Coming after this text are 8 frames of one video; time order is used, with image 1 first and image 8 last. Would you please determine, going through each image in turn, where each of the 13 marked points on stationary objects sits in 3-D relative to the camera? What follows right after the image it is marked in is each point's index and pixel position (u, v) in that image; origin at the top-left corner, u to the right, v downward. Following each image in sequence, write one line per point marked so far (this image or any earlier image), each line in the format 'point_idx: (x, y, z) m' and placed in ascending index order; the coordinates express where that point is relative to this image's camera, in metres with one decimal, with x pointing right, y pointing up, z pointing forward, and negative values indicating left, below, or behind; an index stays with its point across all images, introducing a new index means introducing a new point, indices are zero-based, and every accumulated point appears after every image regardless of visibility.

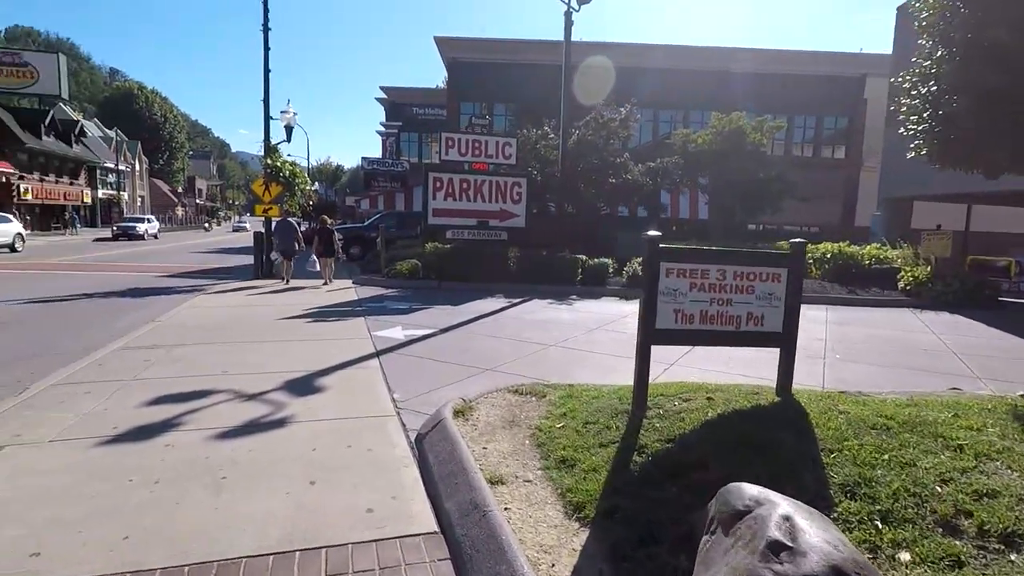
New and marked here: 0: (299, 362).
0: (-2.7, -0.9, +7.4) m
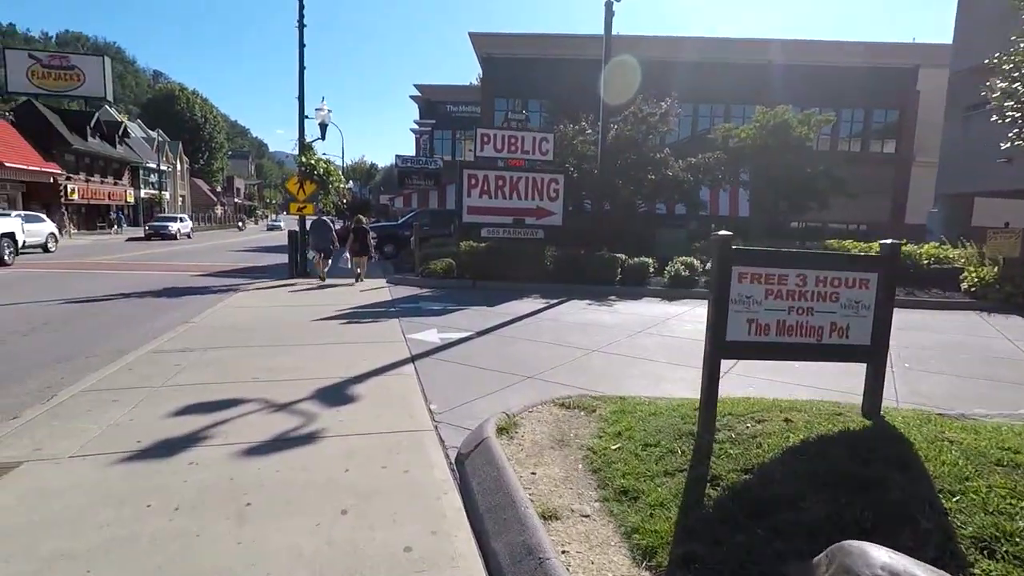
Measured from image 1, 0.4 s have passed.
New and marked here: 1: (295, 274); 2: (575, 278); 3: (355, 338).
0: (-2.2, -1.0, +7.1) m
1: (-6.8, +0.4, +18.5) m
2: (+1.7, +0.2, +15.5) m
3: (-2.4, -0.8, +8.9) m
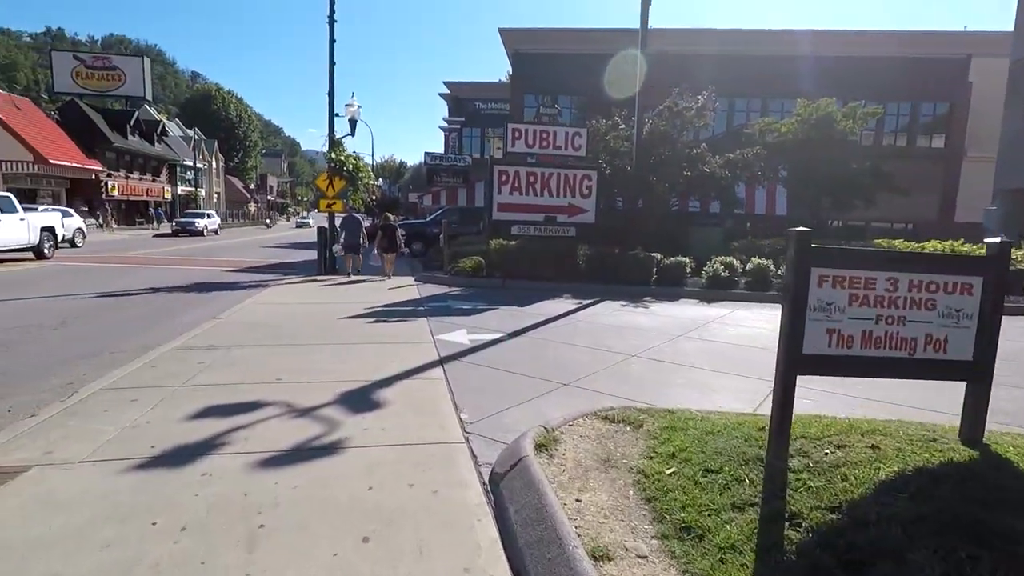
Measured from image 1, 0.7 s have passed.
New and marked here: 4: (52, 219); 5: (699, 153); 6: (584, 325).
0: (-1.8, -0.9, +6.8) m
1: (-5.9, +0.5, +18.4) m
2: (+2.5, +0.2, +15.0) m
3: (-1.9, -0.7, +8.5) m
4: (-15.5, +2.3, +19.9) m
5: (+6.2, +4.5, +19.6) m
6: (+1.2, -0.6, +10.1) m
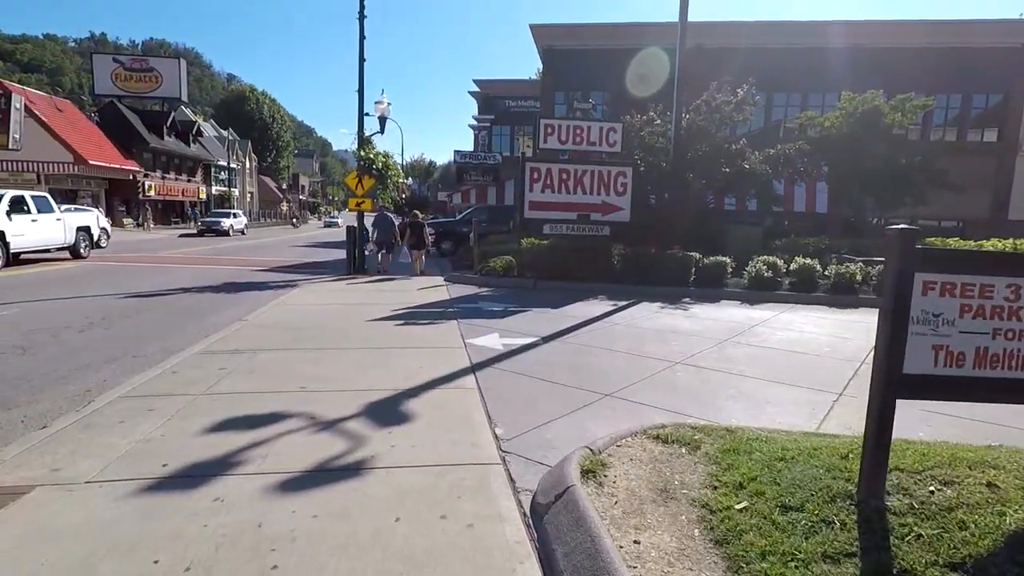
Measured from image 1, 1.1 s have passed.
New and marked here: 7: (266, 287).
0: (-1.4, -1.0, +6.4) m
1: (-4.9, +0.5, +18.2) m
2: (+3.3, +0.2, +14.4) m
3: (-1.4, -0.8, +8.2) m
4: (-14.5, +2.4, +20.2) m
5: (+7.2, +4.4, +18.8) m
6: (+1.8, -0.7, +9.6) m
7: (-6.1, 0.0, +14.7) m
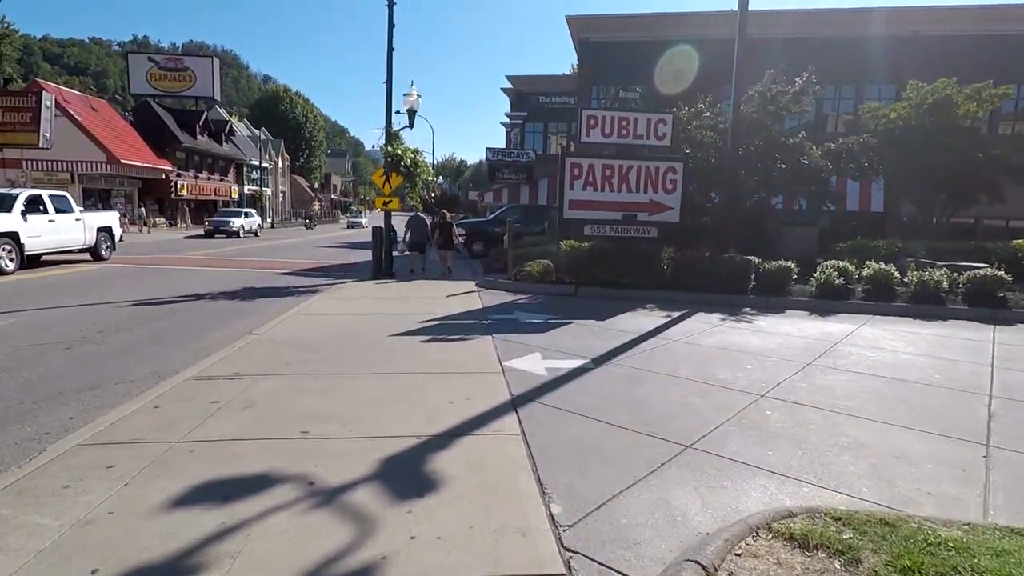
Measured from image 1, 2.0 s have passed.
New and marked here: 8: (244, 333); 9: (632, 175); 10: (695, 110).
0: (-0.9, -1.1, +5.2) m
1: (-3.9, +0.4, +17.1) m
2: (+4.1, +0.1, +13.0) m
3: (-0.9, -0.9, +7.0) m
4: (-13.3, +2.3, +19.6) m
5: (+8.3, +4.3, +17.2) m
6: (+2.4, -0.8, +8.2) m
7: (-5.2, -0.1, +13.7) m
8: (-4.1, -0.7, +9.0) m
9: (+2.8, +2.7, +13.8) m
10: (+5.5, +5.3, +17.7) m
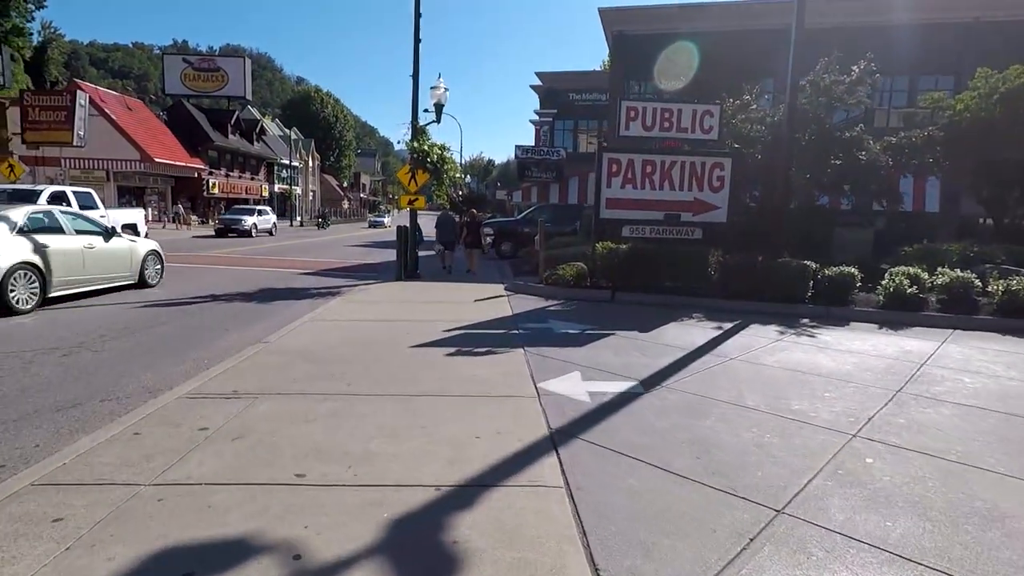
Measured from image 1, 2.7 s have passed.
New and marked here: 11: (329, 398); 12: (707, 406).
0: (-0.6, -1.2, +4.4) m
1: (-3.0, +0.3, +16.4) m
2: (+4.8, -0.1, +11.9) m
3: (-0.5, -1.0, +6.1) m
4: (-12.3, +2.4, +19.3) m
5: (+9.2, +4.1, +15.9) m
6: (+2.8, -1.0, +7.2) m
7: (-4.5, -0.1, +13.0) m
8: (-3.6, -0.7, +8.2) m
9: (+3.6, +2.5, +12.8) m
10: (+6.4, +5.2, +16.5) m
11: (-1.7, -1.0, +5.5) m
12: (+1.9, -1.1, +5.6) m
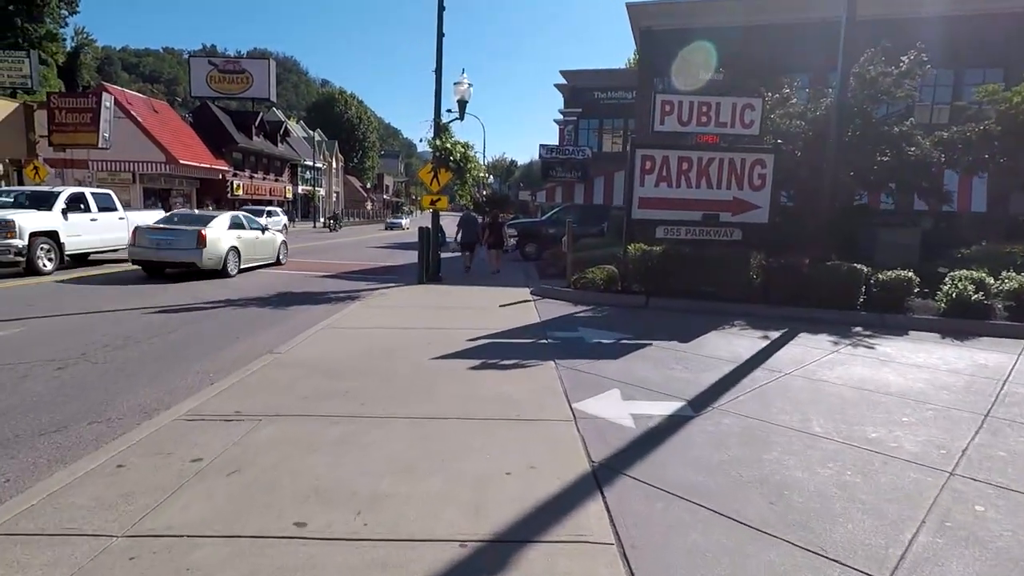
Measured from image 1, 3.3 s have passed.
0: (-0.4, -1.3, +3.7) m
1: (-2.3, +0.2, +15.8) m
2: (+5.3, -0.2, +11.0) m
3: (-0.2, -1.1, +5.4) m
4: (-11.5, +2.3, +19.1) m
5: (+9.9, +3.9, +14.9) m
6: (+3.1, -1.0, +6.4) m
7: (-4.0, -0.2, +12.5) m
8: (-3.2, -0.8, +7.7) m
9: (+4.1, +2.4, +12.0) m
10: (+7.1, +5.1, +15.6) m
11: (-1.4, -1.1, +4.9) m
12: (+2.1, -1.2, +4.9) m
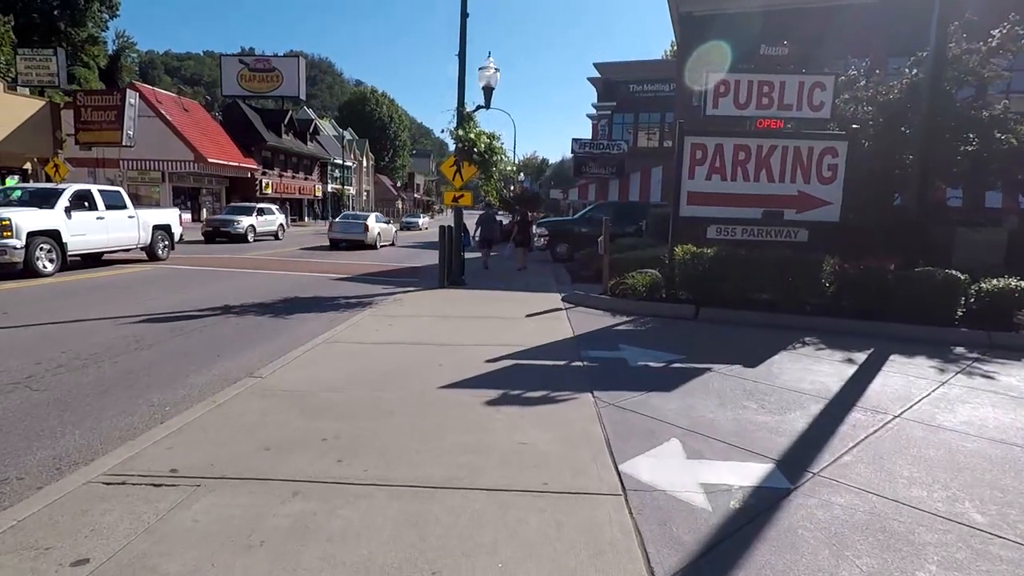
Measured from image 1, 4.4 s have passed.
0: (-0.3, -1.4, +2.3) m
1: (-1.6, +0.1, +14.5) m
2: (+5.7, -0.3, +9.3) m
3: (0.0, -1.2, +4.0) m
4: (-10.6, +2.2, +18.2) m
5: (+10.6, +3.8, +12.9) m
6: (+3.4, -1.2, +4.8) m
7: (-3.4, -0.3, +11.3) m
8: (-2.9, -0.9, +6.4) m
9: (+4.6, +2.3, +10.3) m
10: (+7.8, +4.9, +13.8) m
11: (-1.3, -1.2, +3.6) m
12: (+2.3, -1.4, +3.3) m
